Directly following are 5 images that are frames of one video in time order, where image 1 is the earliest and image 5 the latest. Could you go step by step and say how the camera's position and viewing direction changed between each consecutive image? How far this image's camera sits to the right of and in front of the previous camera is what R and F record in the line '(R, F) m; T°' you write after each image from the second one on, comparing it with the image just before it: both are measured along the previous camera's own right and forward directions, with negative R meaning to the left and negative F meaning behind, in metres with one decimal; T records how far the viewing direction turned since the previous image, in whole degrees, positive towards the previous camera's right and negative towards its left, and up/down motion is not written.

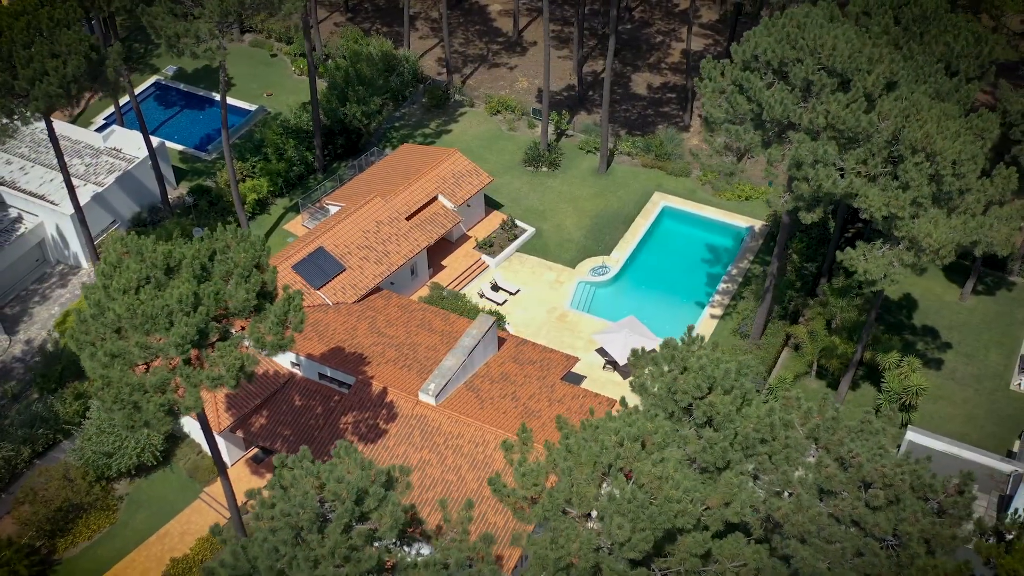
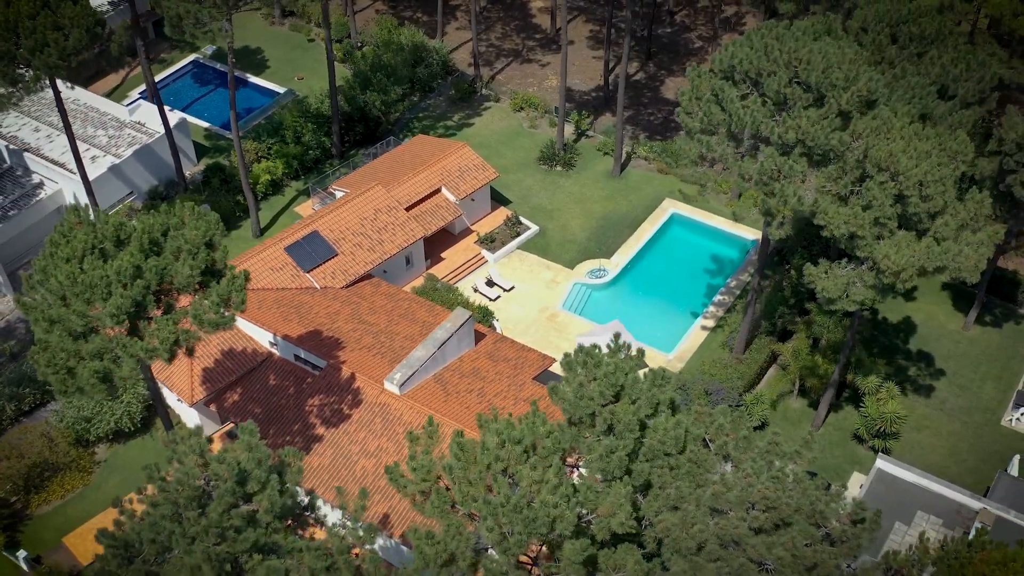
(+3.4, +0.1) m; -4°
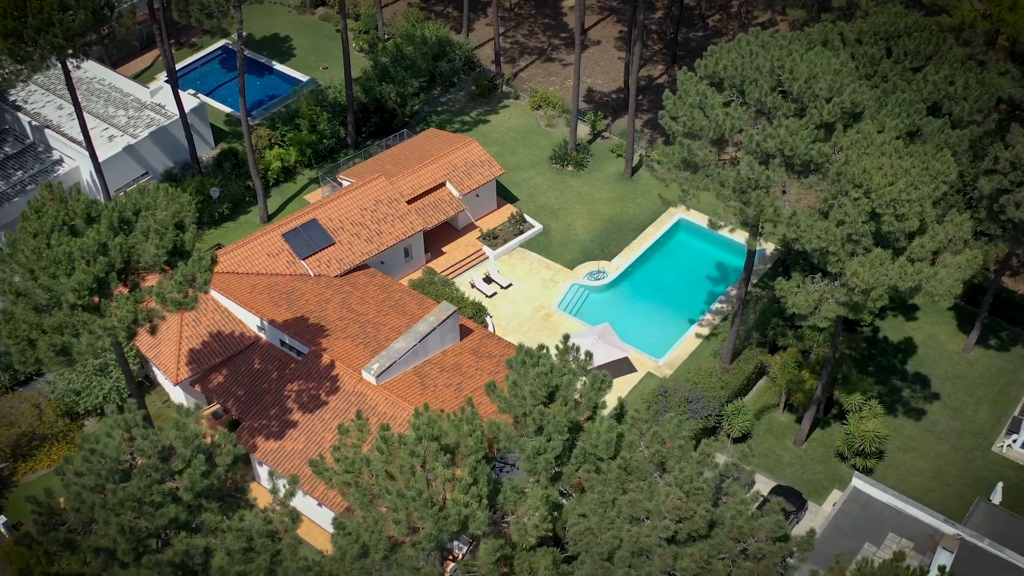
(+2.4, +0.1) m; -3°
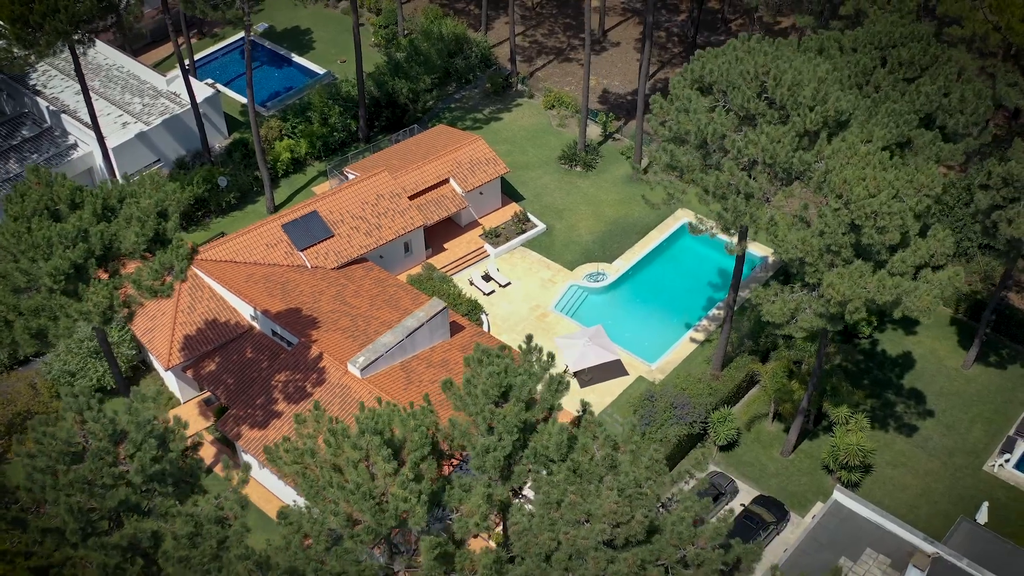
(+1.7, 0.0) m; -2°
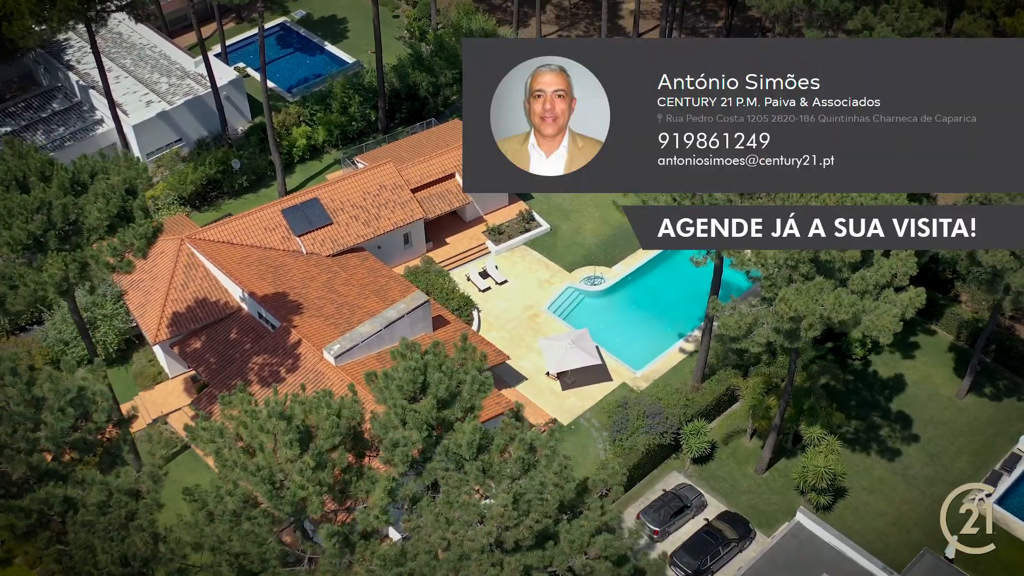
(+3.0, +0.1) m; -3°
